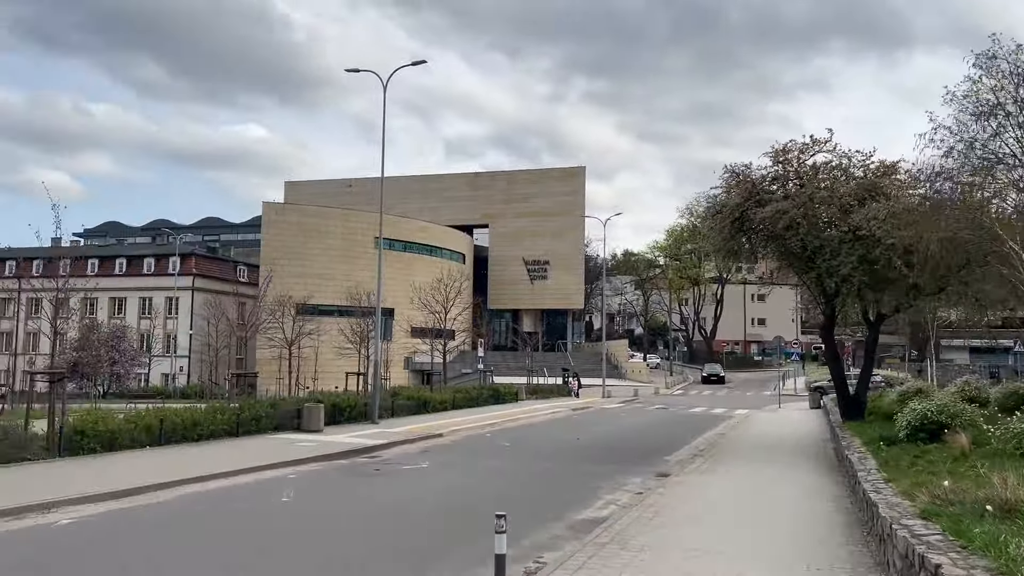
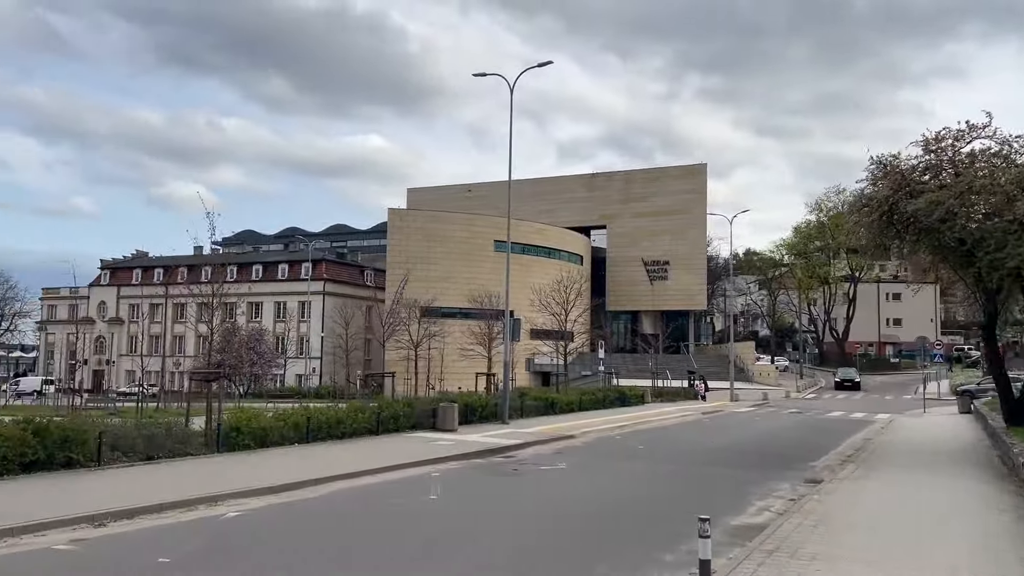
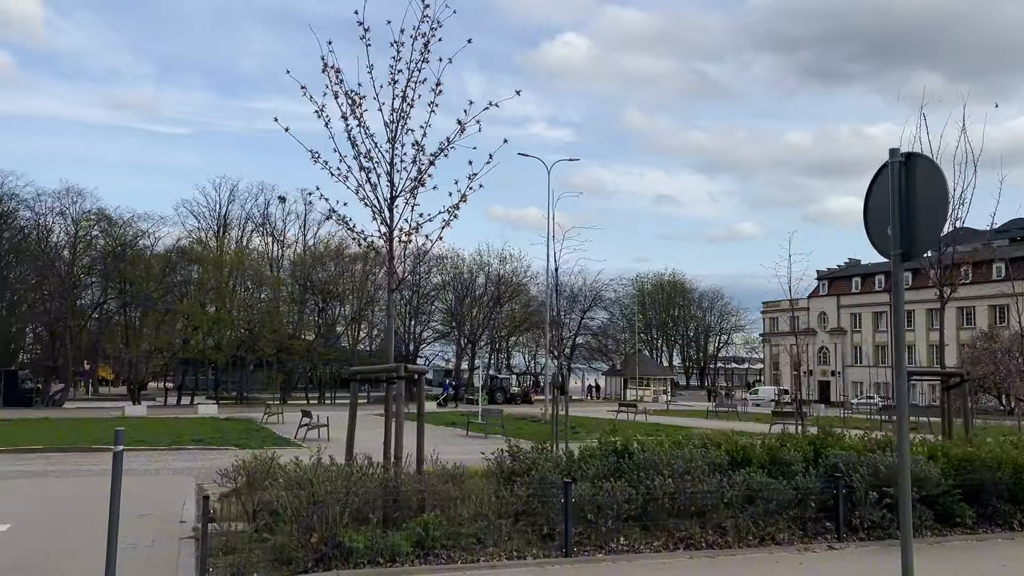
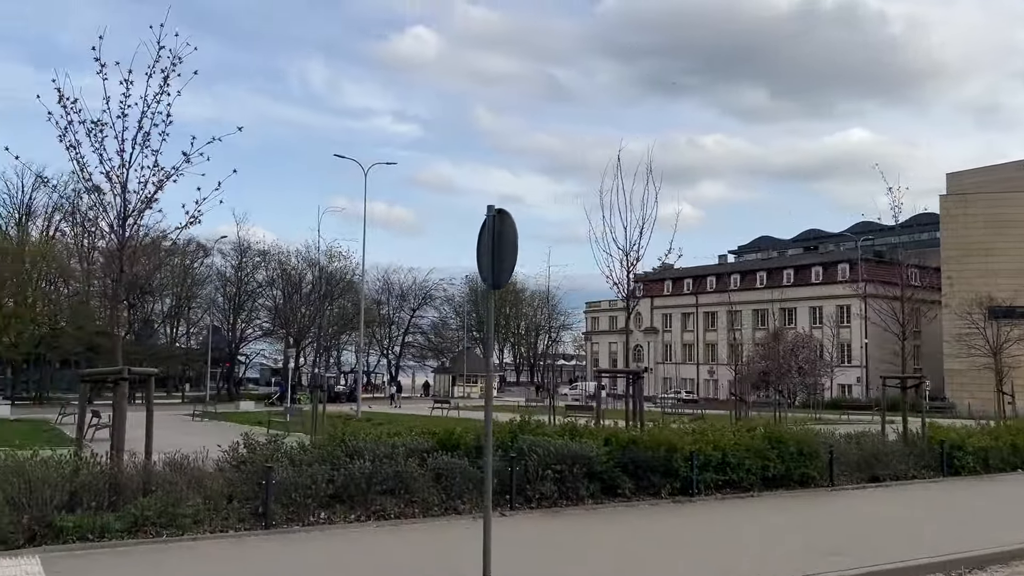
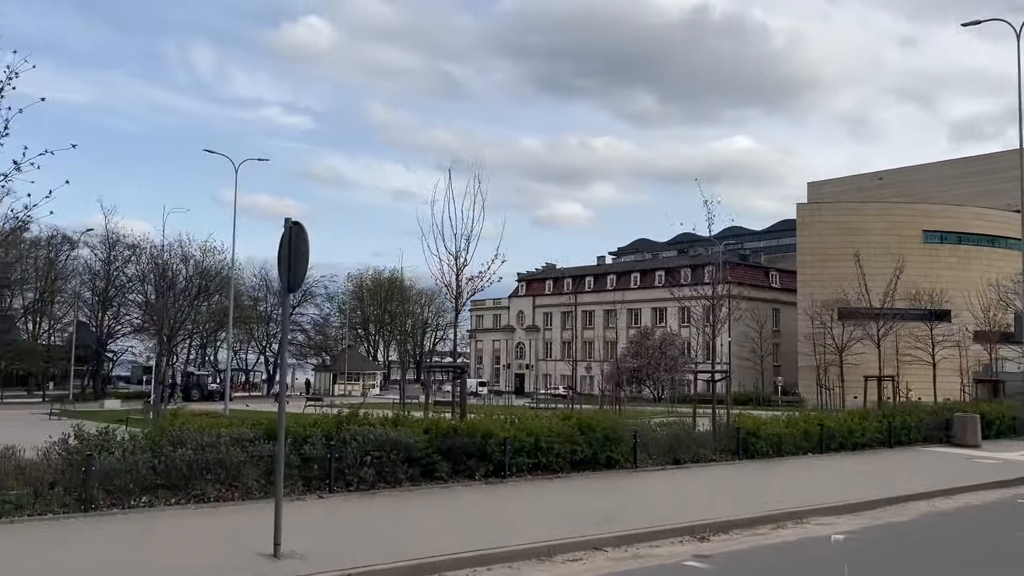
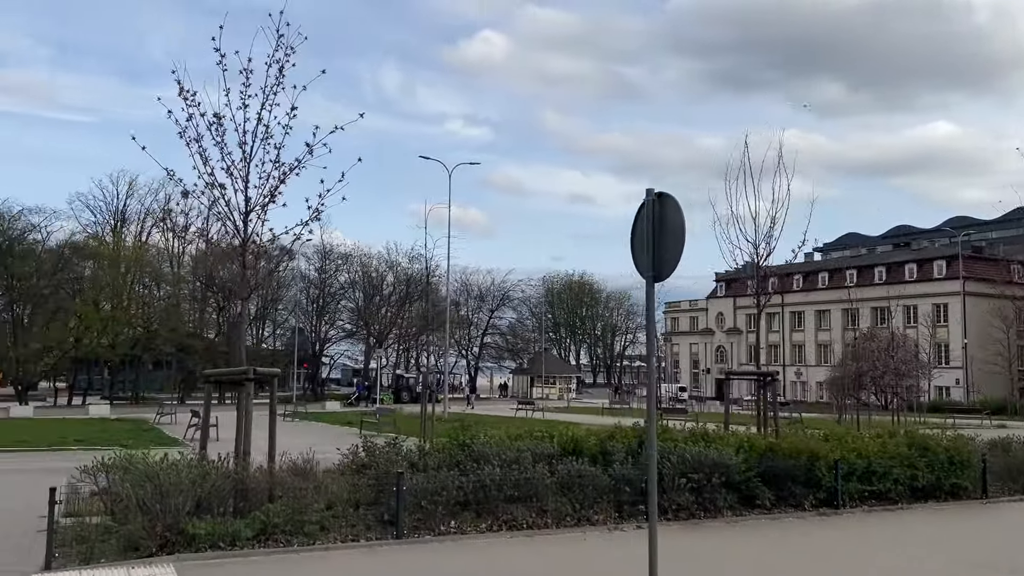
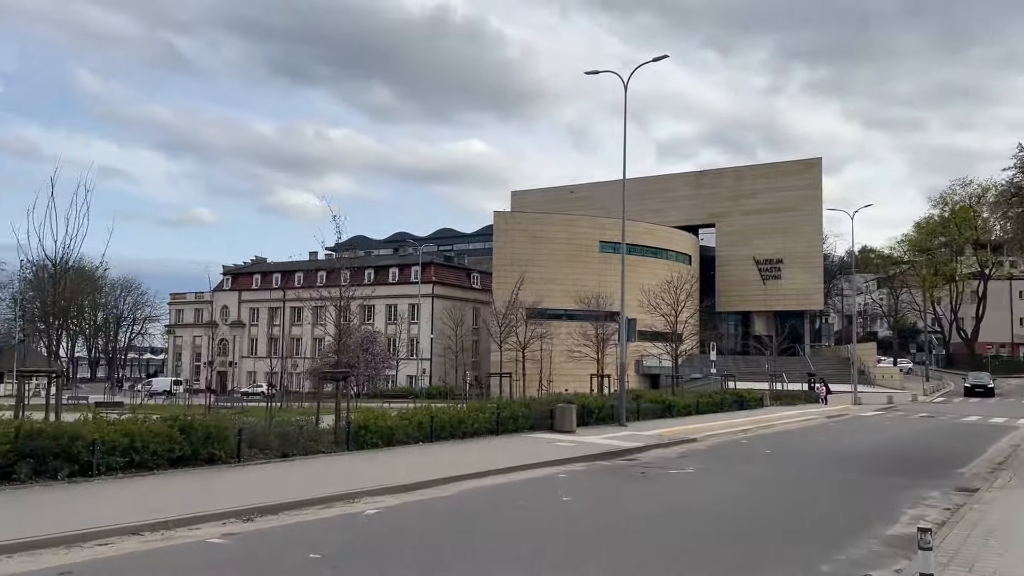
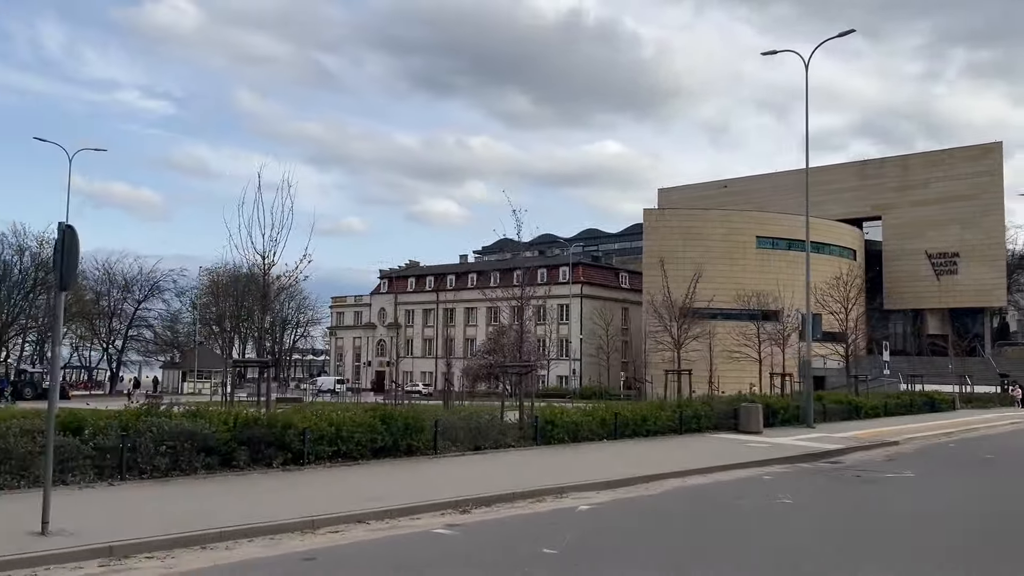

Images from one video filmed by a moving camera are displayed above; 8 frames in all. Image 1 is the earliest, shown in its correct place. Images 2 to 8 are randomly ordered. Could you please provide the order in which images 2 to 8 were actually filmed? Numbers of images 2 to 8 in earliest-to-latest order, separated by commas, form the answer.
2, 7, 8, 5, 4, 6, 3
